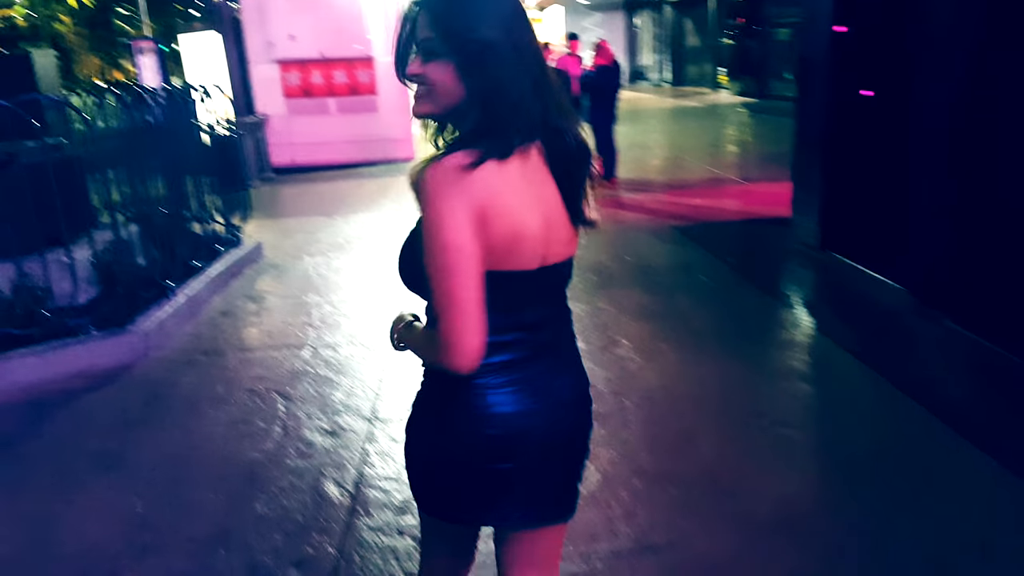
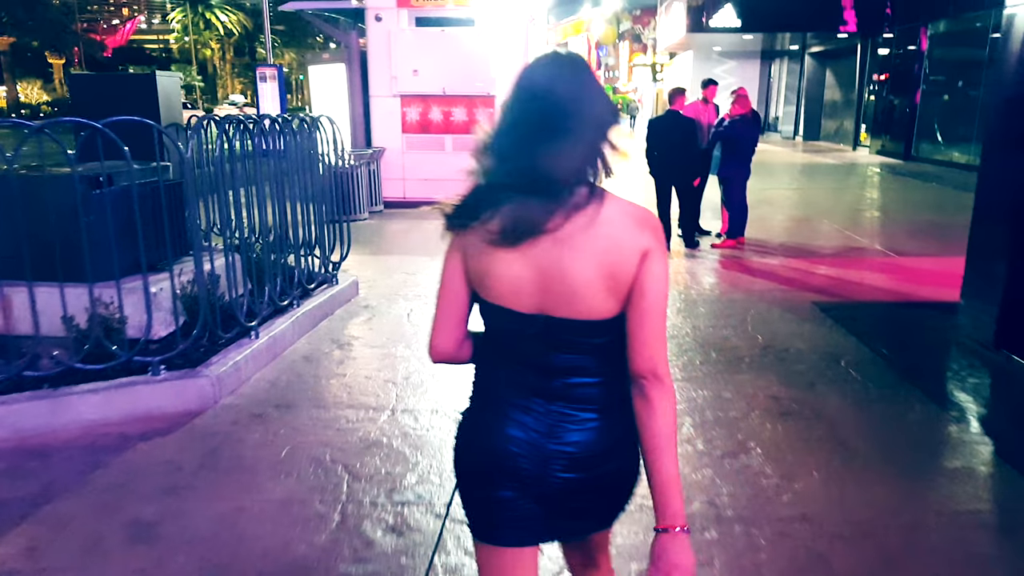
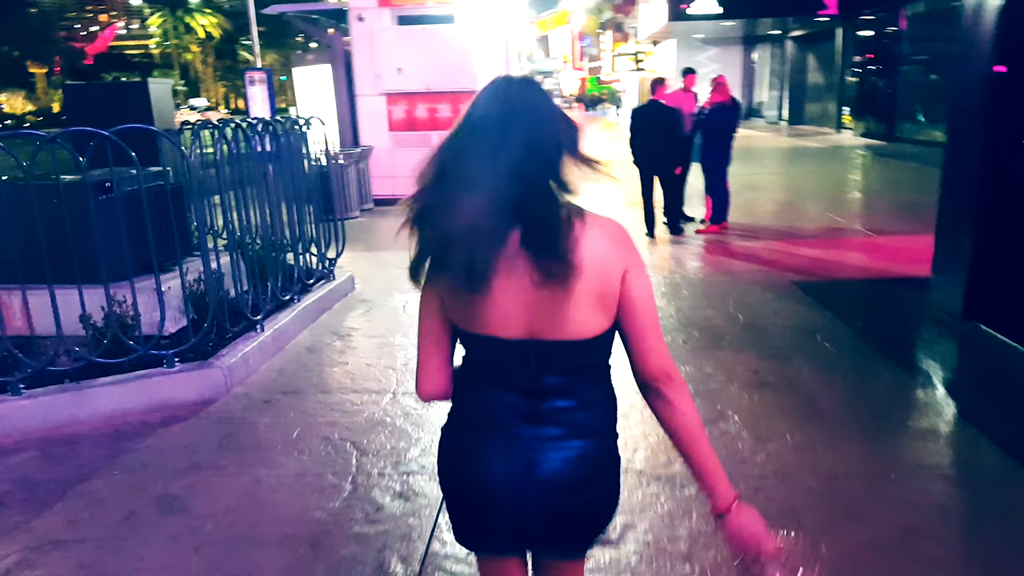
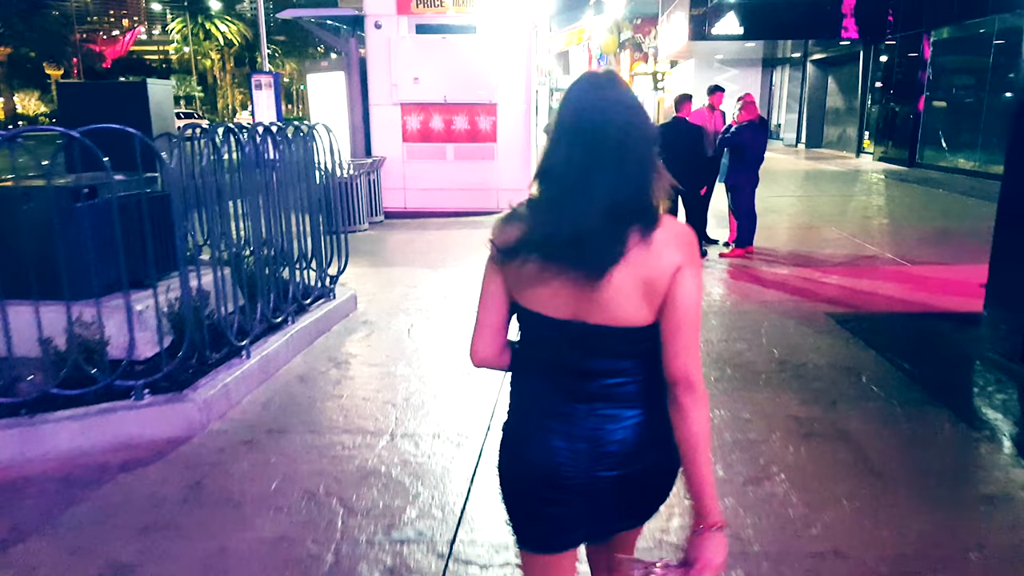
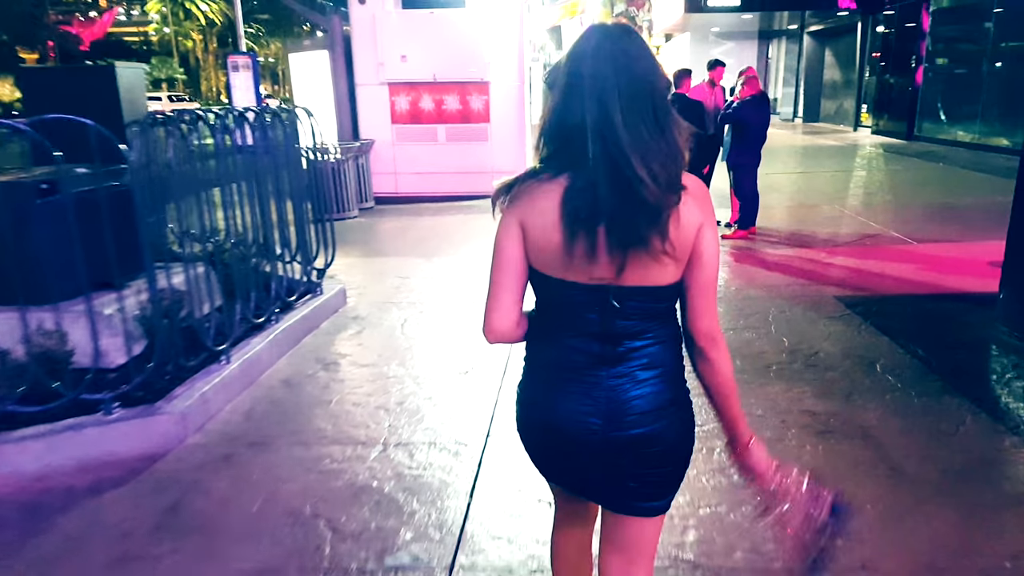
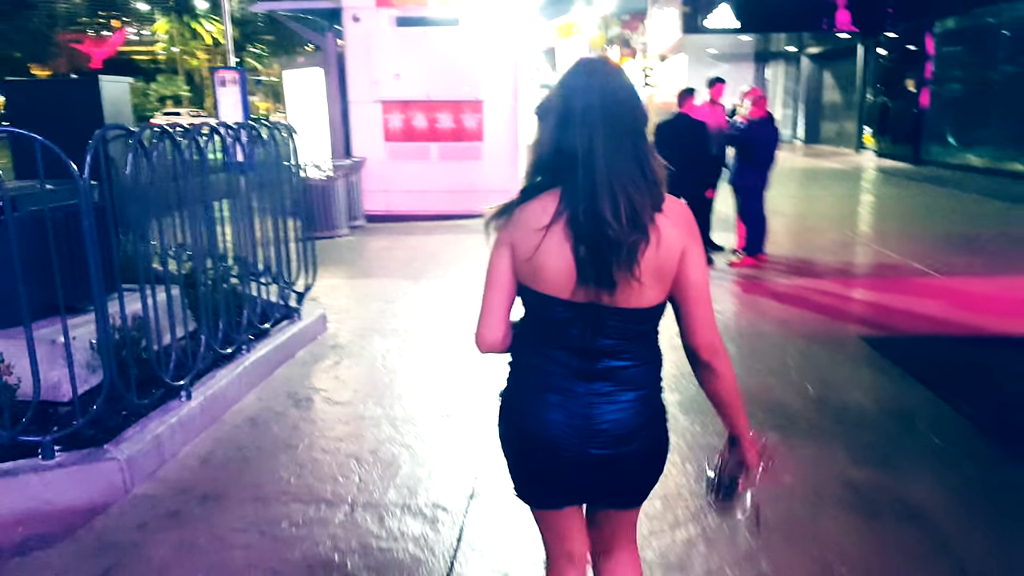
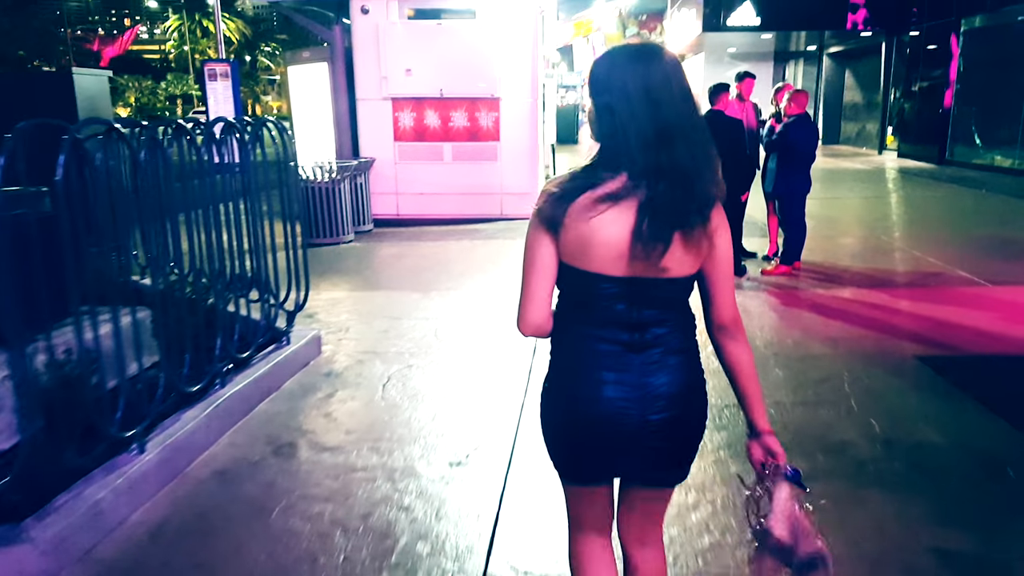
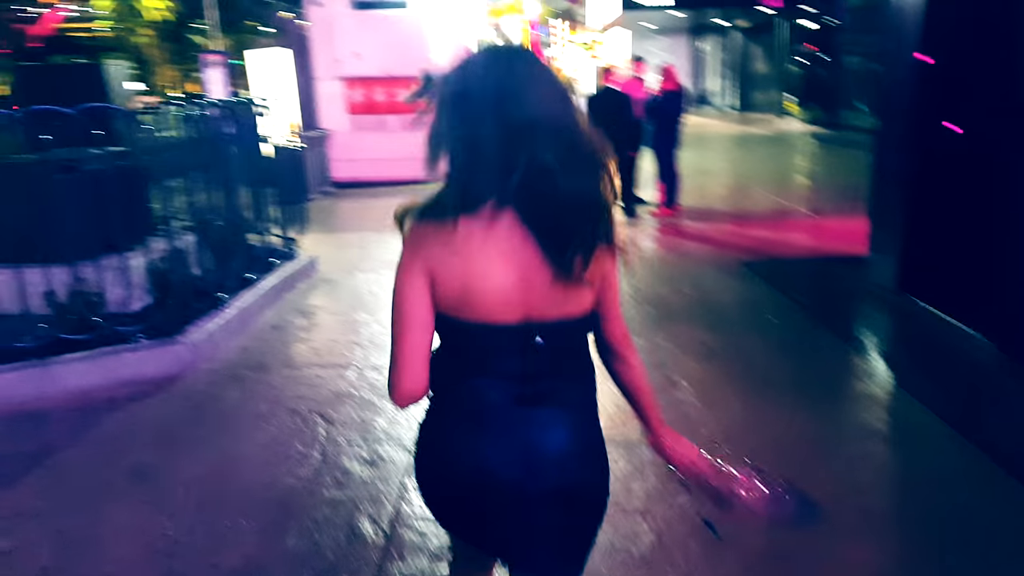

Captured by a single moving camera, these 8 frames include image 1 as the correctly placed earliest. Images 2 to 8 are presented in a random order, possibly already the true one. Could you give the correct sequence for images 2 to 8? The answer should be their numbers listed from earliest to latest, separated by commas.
8, 3, 2, 4, 5, 6, 7
